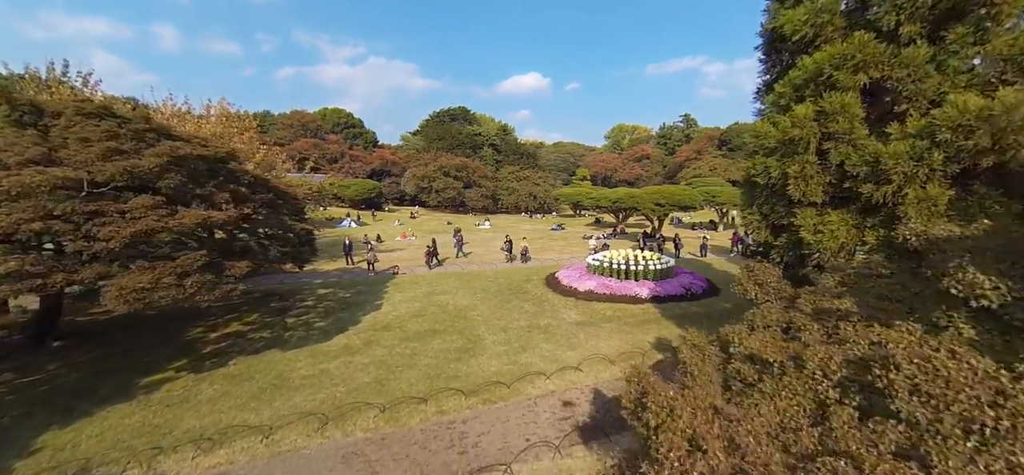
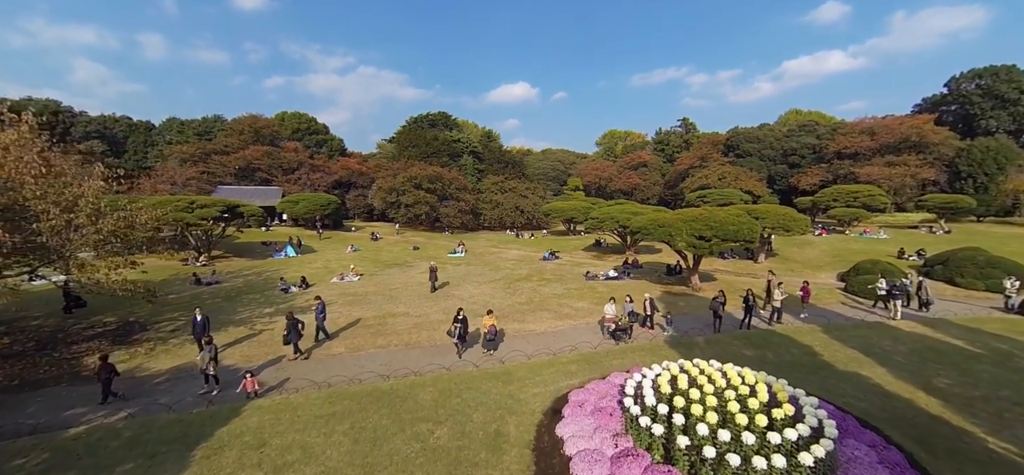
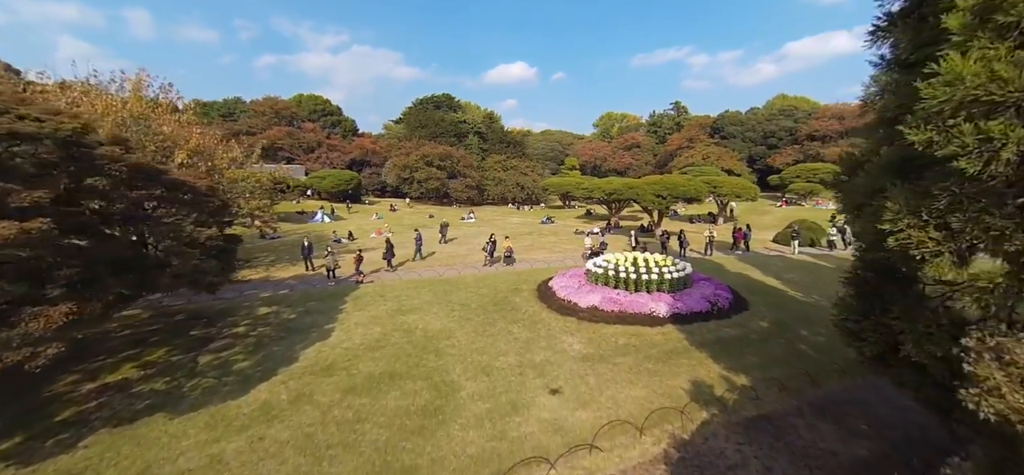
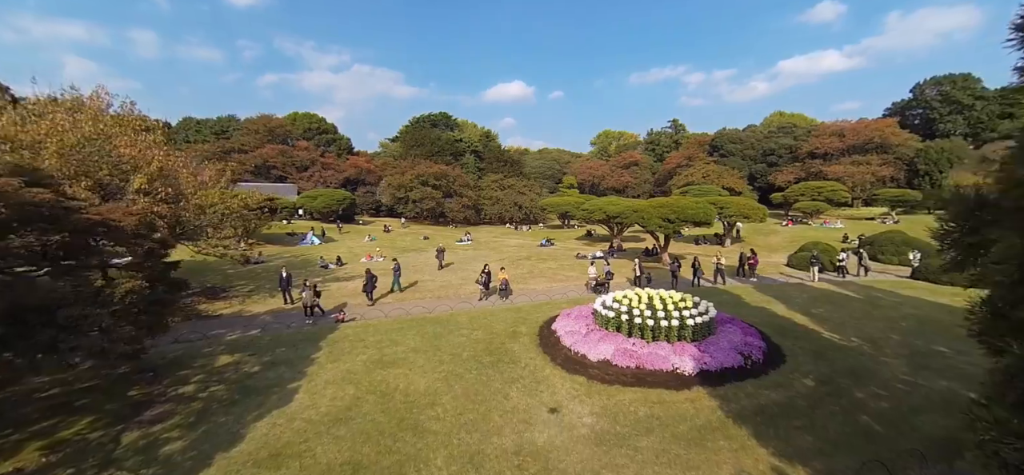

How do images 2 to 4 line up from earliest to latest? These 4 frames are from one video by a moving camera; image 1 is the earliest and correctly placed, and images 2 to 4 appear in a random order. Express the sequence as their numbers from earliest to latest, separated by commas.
3, 4, 2
